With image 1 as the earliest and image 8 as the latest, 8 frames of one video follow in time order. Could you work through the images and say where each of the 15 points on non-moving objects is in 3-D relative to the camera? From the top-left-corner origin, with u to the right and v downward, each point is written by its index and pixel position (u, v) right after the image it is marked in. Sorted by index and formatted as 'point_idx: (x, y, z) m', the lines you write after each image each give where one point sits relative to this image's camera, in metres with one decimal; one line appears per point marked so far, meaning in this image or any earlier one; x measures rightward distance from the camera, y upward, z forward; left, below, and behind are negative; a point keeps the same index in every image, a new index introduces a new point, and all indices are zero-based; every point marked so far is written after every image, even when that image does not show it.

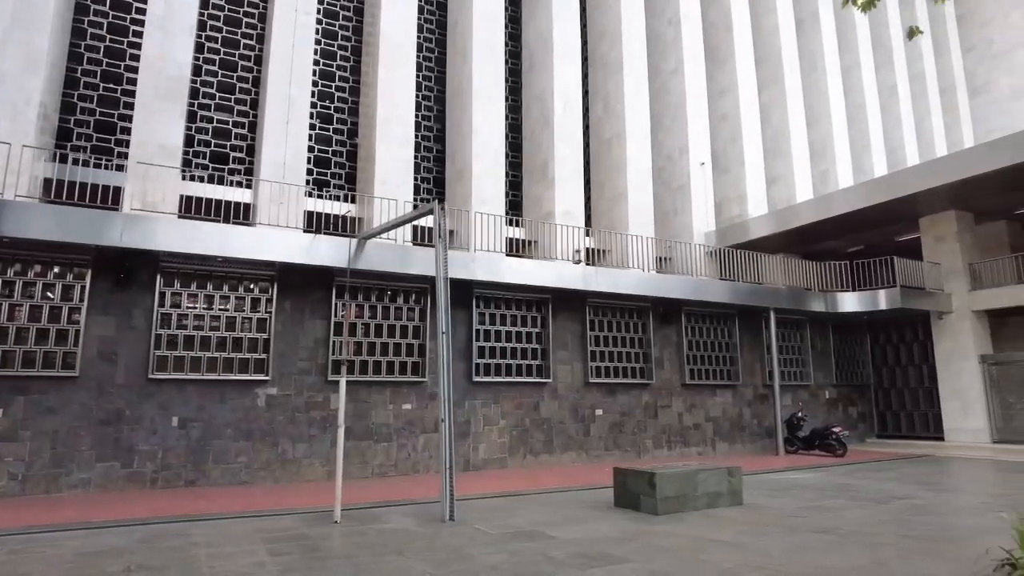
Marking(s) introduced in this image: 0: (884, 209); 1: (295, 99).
0: (+9.3, +2.0, +16.1) m
1: (-4.8, +4.2, +14.4) m
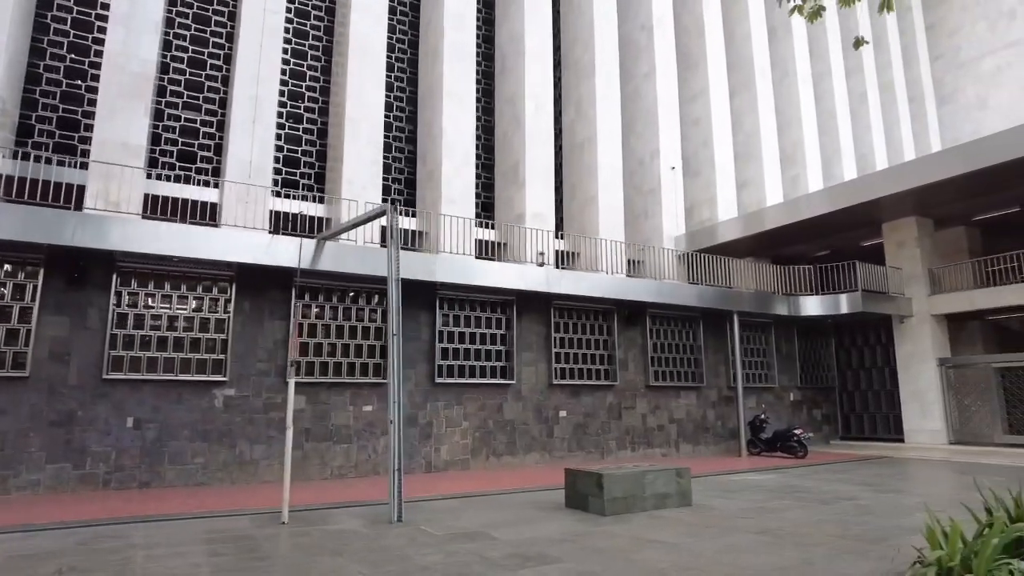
0: (+8.5, +1.9, +16.4) m
1: (-5.5, +4.2, +14.3) m
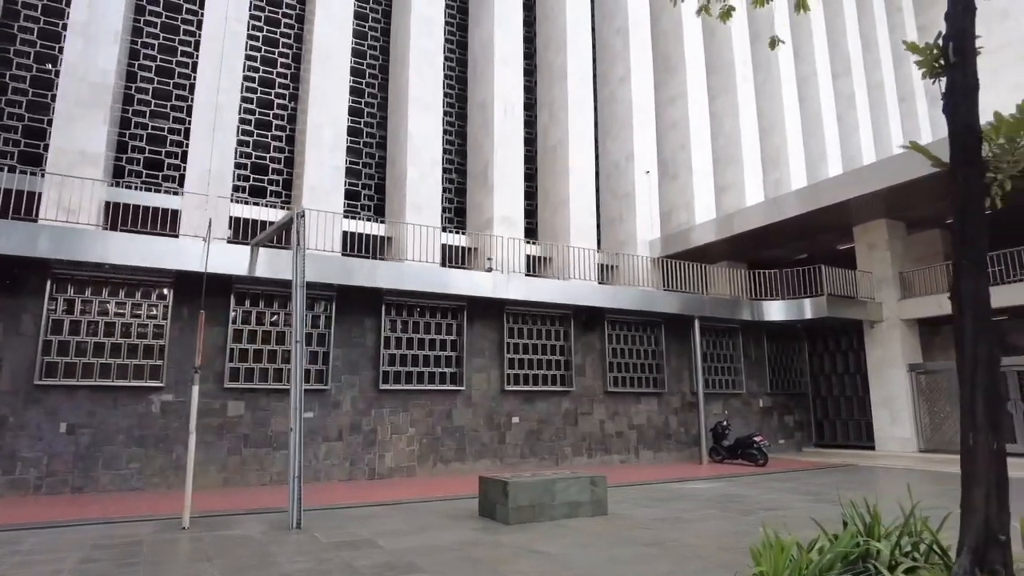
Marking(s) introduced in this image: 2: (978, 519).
0: (+7.7, +1.8, +16.2) m
1: (-6.5, +4.1, +14.4) m
2: (+2.6, -1.3, +3.6) m
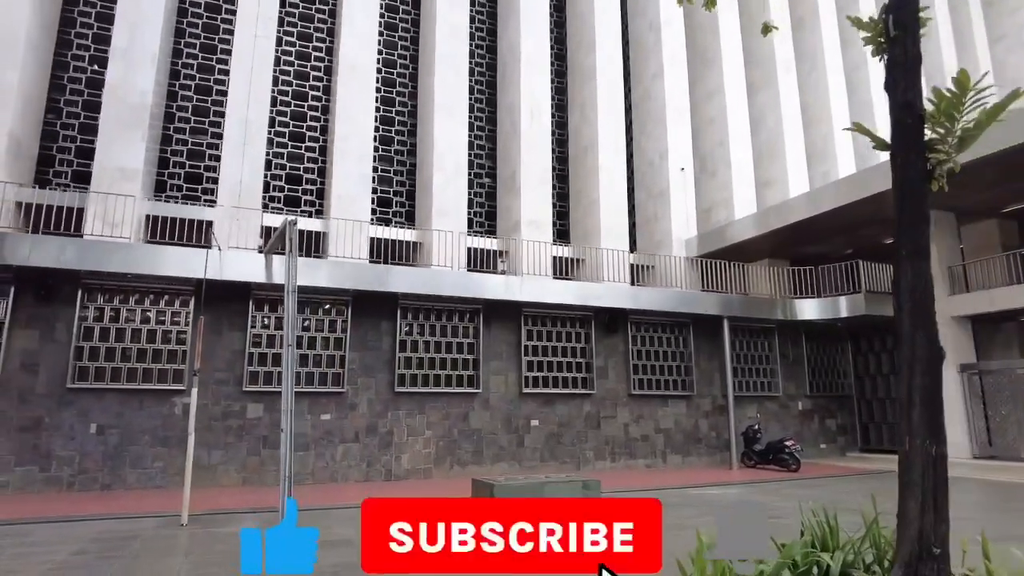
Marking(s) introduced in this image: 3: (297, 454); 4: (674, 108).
0: (+8.2, +1.9, +15.4) m
1: (-6.0, +3.9, +15.0) m
2: (+2.1, -1.3, +3.4) m
3: (-3.7, -2.8, +11.1) m
4: (+5.0, +5.5, +19.8) m
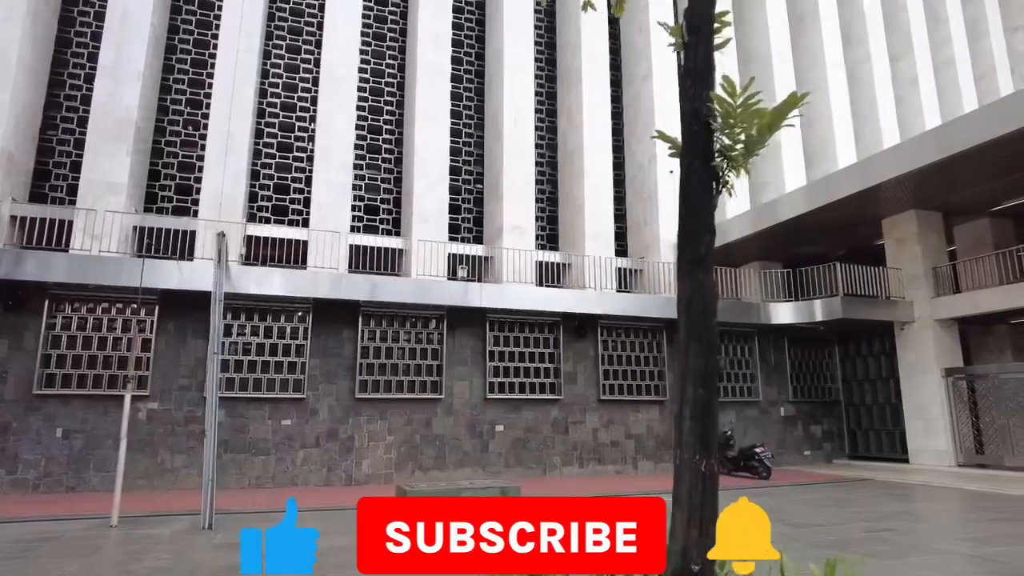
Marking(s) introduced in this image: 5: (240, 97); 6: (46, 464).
0: (+7.6, +1.8, +15.0) m
1: (-6.6, +3.7, +15.4) m
2: (+0.9, -1.3, +3.3) m
3: (-4.5, -3.0, +11.4) m
4: (+4.6, +5.4, +19.6) m
5: (-6.6, +4.6, +15.7) m
6: (-7.5, -2.8, +10.4) m
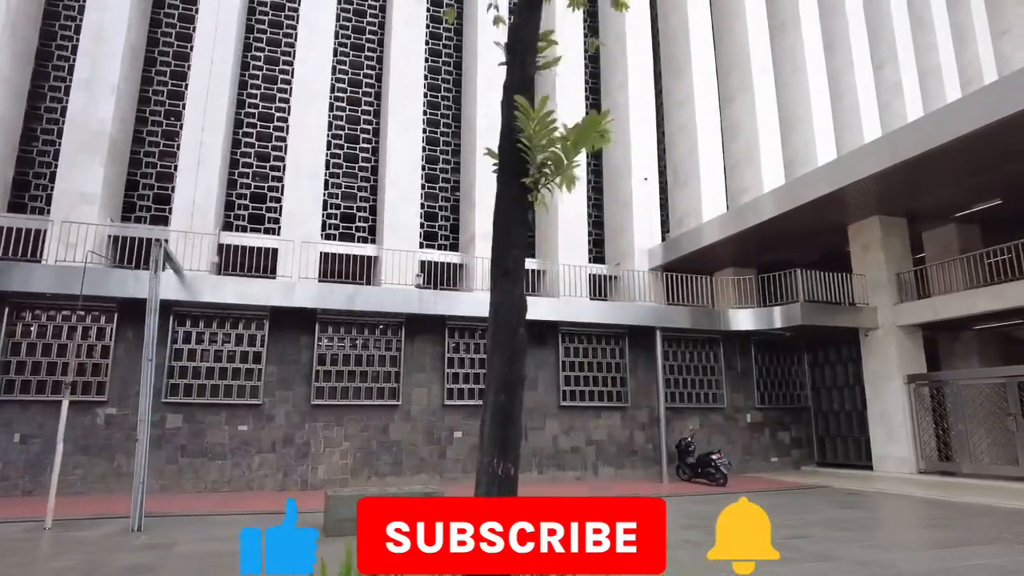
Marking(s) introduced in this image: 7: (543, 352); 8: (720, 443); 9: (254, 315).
0: (+6.8, +1.7, +15.0) m
1: (-7.4, +3.5, +15.8) m
2: (-0.2, -1.4, +3.5) m
3: (-5.3, -3.1, +11.6) m
4: (+3.9, +5.2, +19.7) m
5: (-7.4, +4.4, +16.0) m
6: (-8.4, -3.0, +10.7) m
7: (+0.7, -1.4, +13.9) m
8: (+4.8, -3.5, +14.8) m
9: (-4.8, -0.5, +12.1) m
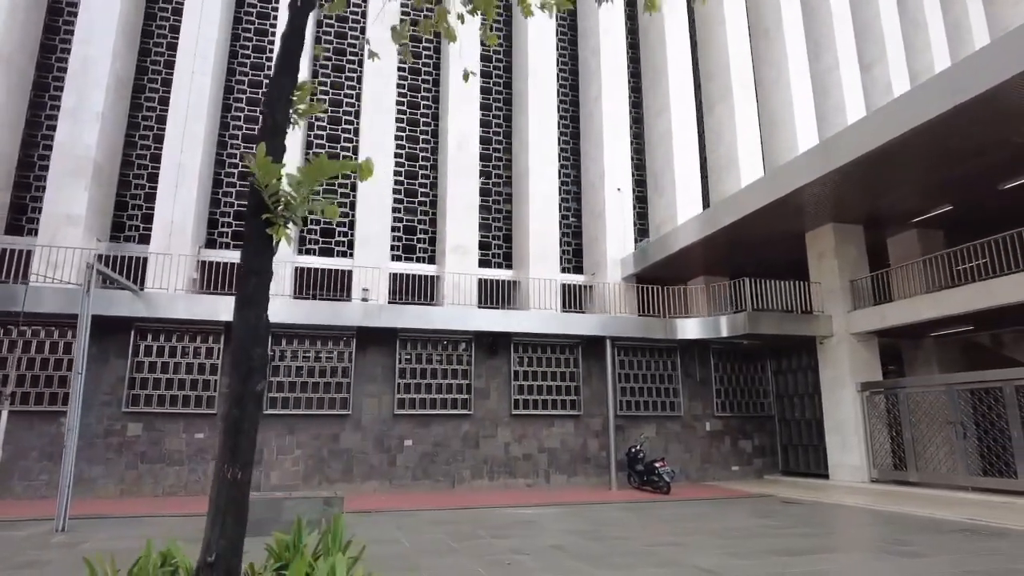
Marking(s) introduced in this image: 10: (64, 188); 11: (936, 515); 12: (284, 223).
0: (+5.8, +1.5, +15.0) m
1: (-8.4, +3.2, +16.6) m
2: (-1.8, -1.5, +3.9) m
3: (-6.5, -3.4, +12.3) m
4: (+3.1, +4.9, +19.9) m
5: (-8.4, +4.1, +16.9) m
6: (-9.6, -3.3, +11.6) m
7: (-0.4, -1.6, +14.2) m
8: (+3.8, -3.7, +14.9) m
9: (-6.0, -0.8, +12.8) m
10: (-11.0, +2.5, +15.9) m
11: (+6.4, -3.4, +9.8) m
12: (-1.4, +0.5, +4.2) m
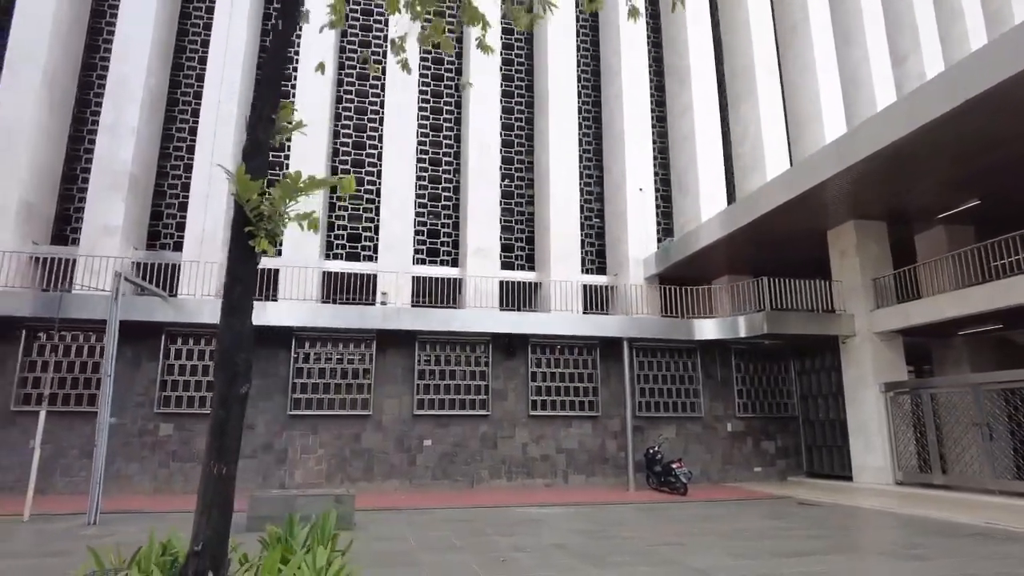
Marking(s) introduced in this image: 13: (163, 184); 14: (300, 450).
0: (+6.2, +1.5, +14.8) m
1: (-7.9, +3.0, +17.3) m
2: (-2.0, -1.6, +4.2) m
3: (-6.2, -3.6, +12.8) m
4: (+3.7, +4.9, +19.9) m
5: (-7.9, +3.9, +17.6) m
6: (-9.3, -3.5, +12.3) m
7: (0.0, -1.7, +14.4) m
8: (+4.3, -3.8, +14.8) m
9: (-5.7, -0.9, +13.3) m
10: (-10.5, +2.3, +16.7) m
11: (+6.6, -3.4, +9.6) m
12: (-1.6, +0.4, +4.4) m
13: (-10.1, +3.0, +18.6) m
14: (-4.3, -3.3, +13.2) m
